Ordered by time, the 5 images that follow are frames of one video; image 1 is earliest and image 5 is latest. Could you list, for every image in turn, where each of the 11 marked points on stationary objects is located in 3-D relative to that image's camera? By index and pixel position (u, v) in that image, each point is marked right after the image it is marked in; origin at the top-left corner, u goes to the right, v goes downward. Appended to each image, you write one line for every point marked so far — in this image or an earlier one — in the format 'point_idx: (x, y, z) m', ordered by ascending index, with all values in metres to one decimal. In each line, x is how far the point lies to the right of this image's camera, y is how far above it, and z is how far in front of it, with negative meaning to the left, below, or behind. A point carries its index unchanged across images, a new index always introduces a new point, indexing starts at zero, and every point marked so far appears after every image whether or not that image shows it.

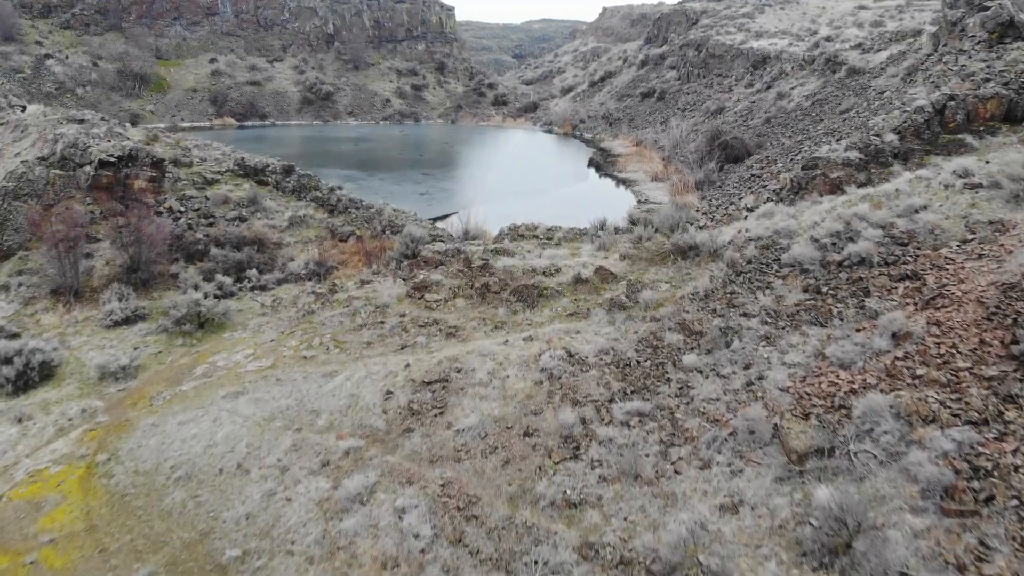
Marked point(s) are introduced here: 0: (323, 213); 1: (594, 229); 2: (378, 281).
0: (-2.0, +0.8, +9.4) m
1: (+0.7, +0.5, +7.6) m
2: (-1.0, +0.1, +7.0) m
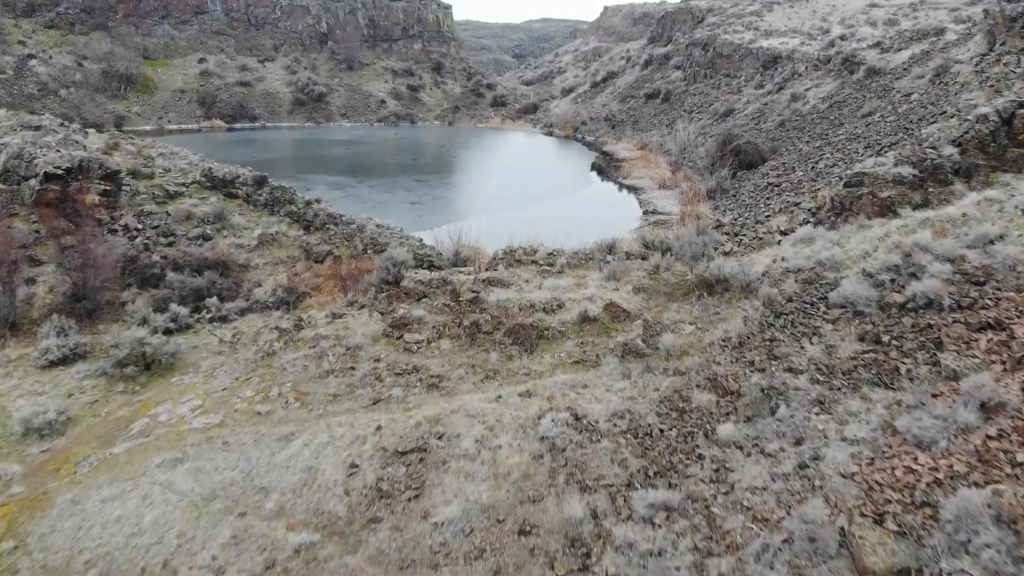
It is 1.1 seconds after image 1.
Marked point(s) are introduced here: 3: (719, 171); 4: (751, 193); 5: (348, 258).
0: (-2.0, +0.6, +8.4) m
1: (+0.7, +0.2, +6.7) m
2: (-1.1, -0.2, +6.0) m
3: (+3.2, +1.8, +14.0) m
4: (+3.1, +1.2, +11.6) m
5: (-1.4, +0.3, +7.8) m
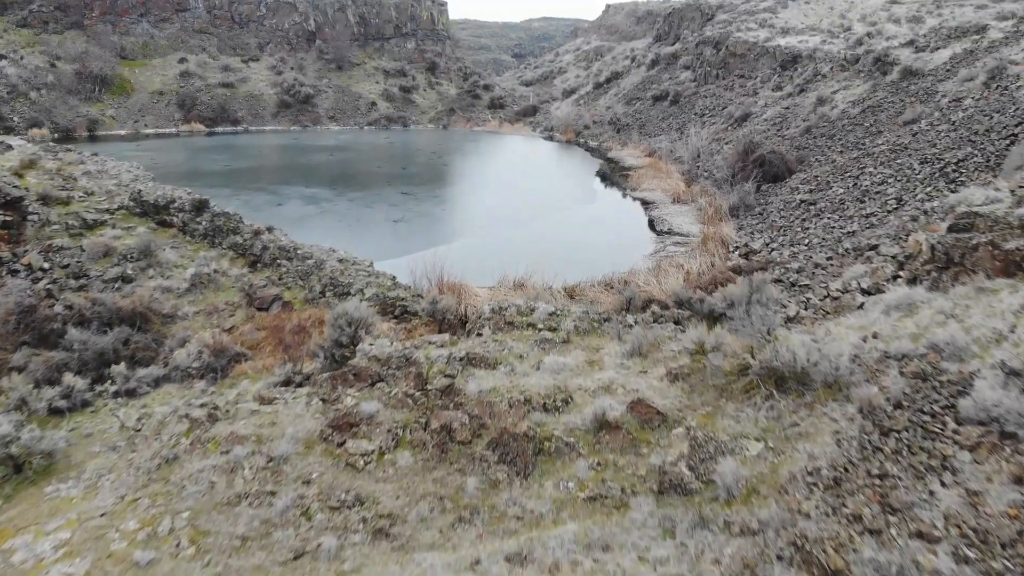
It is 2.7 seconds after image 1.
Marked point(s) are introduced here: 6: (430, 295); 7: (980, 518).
0: (-2.1, +0.2, +6.9) m
1: (+0.6, -0.1, +5.2) m
2: (-1.1, -0.6, +4.5) m
3: (+3.2, +1.4, +12.5) m
4: (+3.0, +0.8, +10.0) m
5: (-1.5, -0.1, +6.3) m
6: (-0.6, -0.1, +6.5) m
7: (+1.5, -0.7, +2.9) m
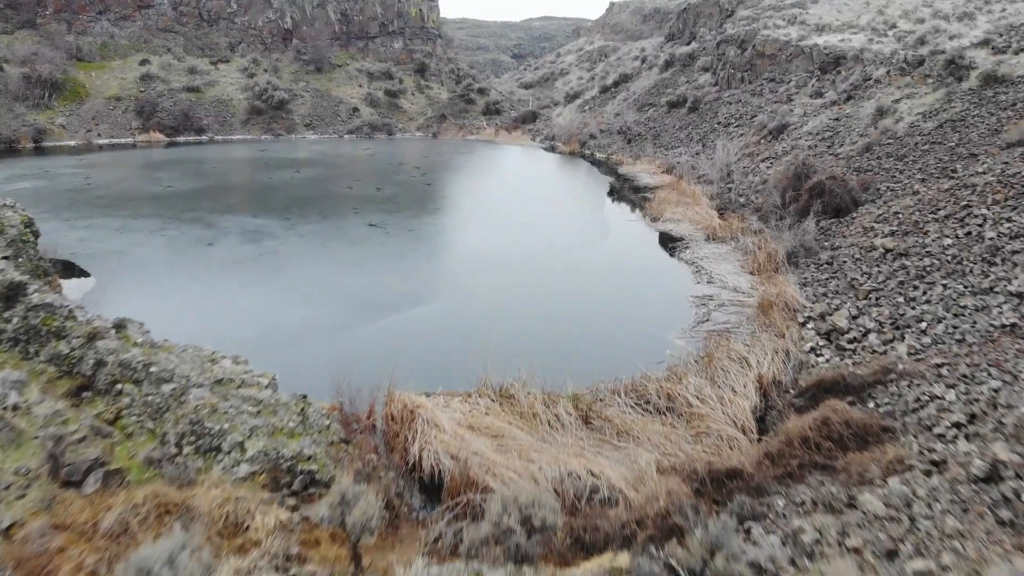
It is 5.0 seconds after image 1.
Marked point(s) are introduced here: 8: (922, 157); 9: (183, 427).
0: (-2.1, -0.5, +4.4) m
1: (+0.5, -0.8, +2.7) m
2: (-1.2, -1.2, +2.0) m
3: (+3.1, +0.8, +9.9) m
4: (+2.9, +0.2, +7.5) m
5: (-1.6, -0.8, +3.8) m
6: (-0.7, -0.7, +4.0) m
7: (+1.4, -1.4, +0.3) m
8: (+4.5, +1.4, +9.9) m
9: (-1.5, -0.6, +4.1) m
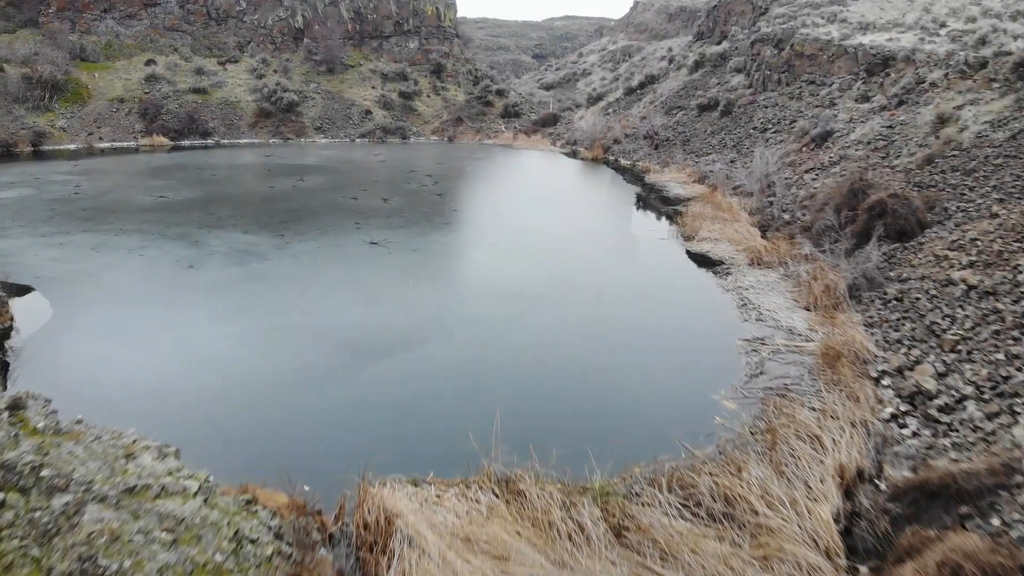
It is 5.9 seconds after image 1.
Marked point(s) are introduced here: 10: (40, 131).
0: (-2.1, -0.8, +3.3) m
1: (+0.5, -1.1, +1.5) m
2: (-1.2, -1.5, +1.0) m
3: (+3.2, +0.5, +8.8) m
4: (+3.0, -0.1, +6.4) m
5: (-1.5, -1.1, +2.8) m
6: (-0.7, -1.0, +2.9) m
7: (+1.3, -1.7, -0.8) m
8: (+4.7, +1.1, +8.7) m
9: (-1.4, -0.9, +3.0) m
10: (-10.2, +3.4, +19.4) m
